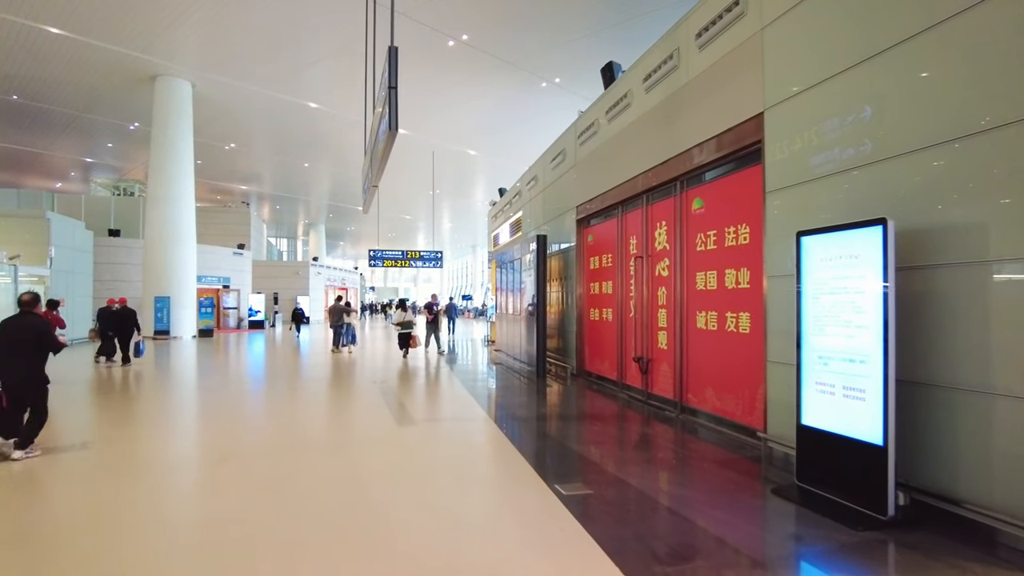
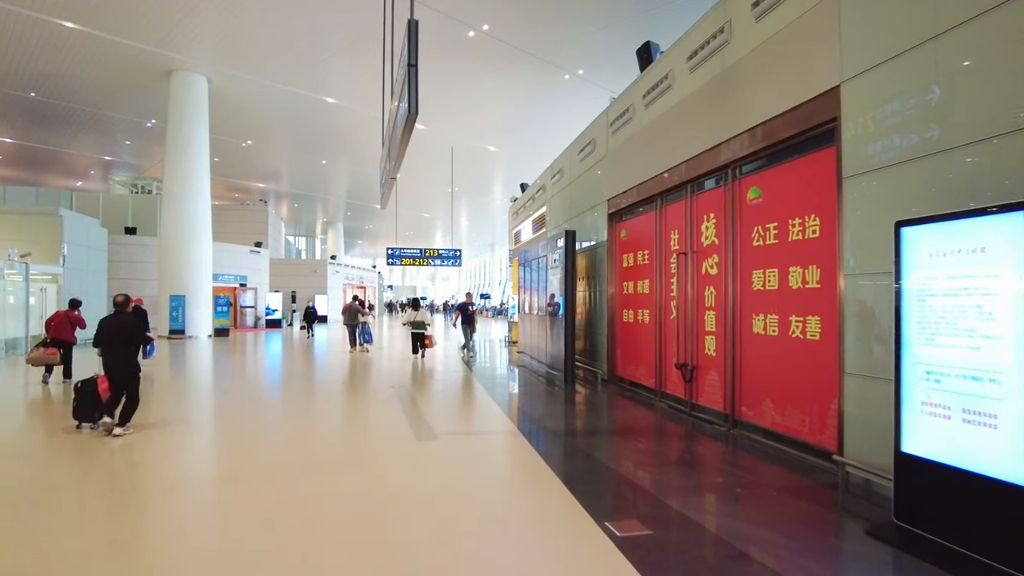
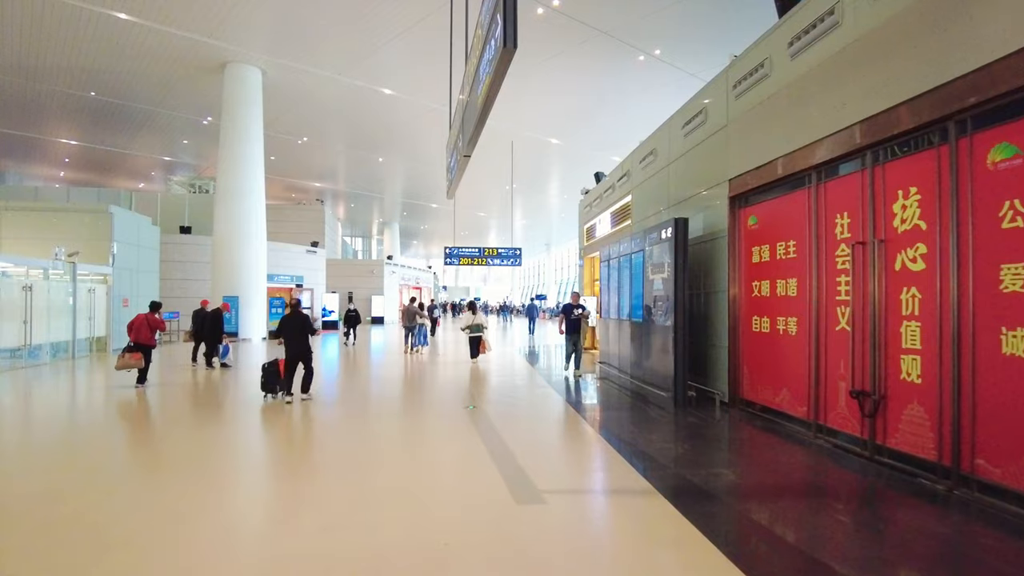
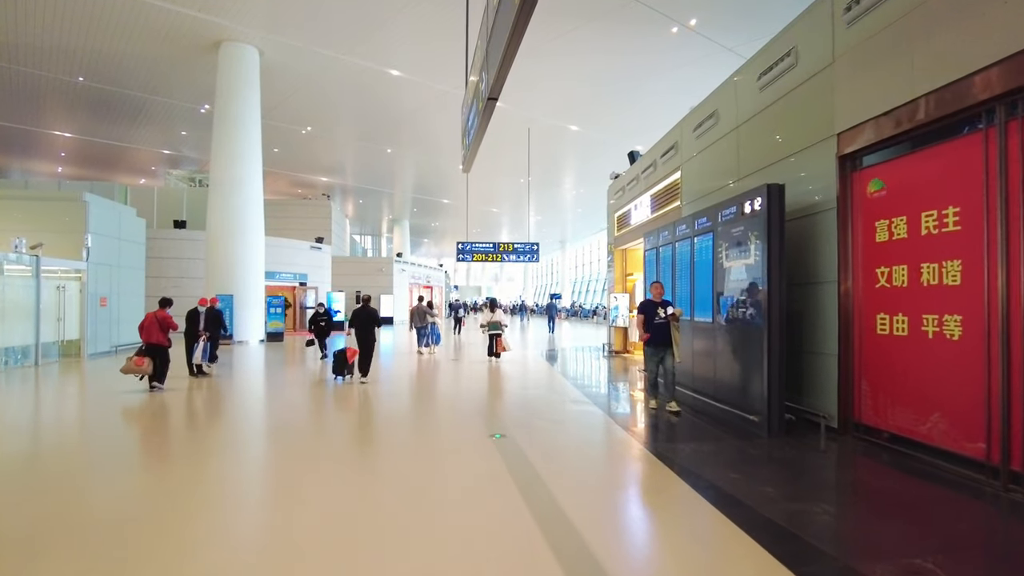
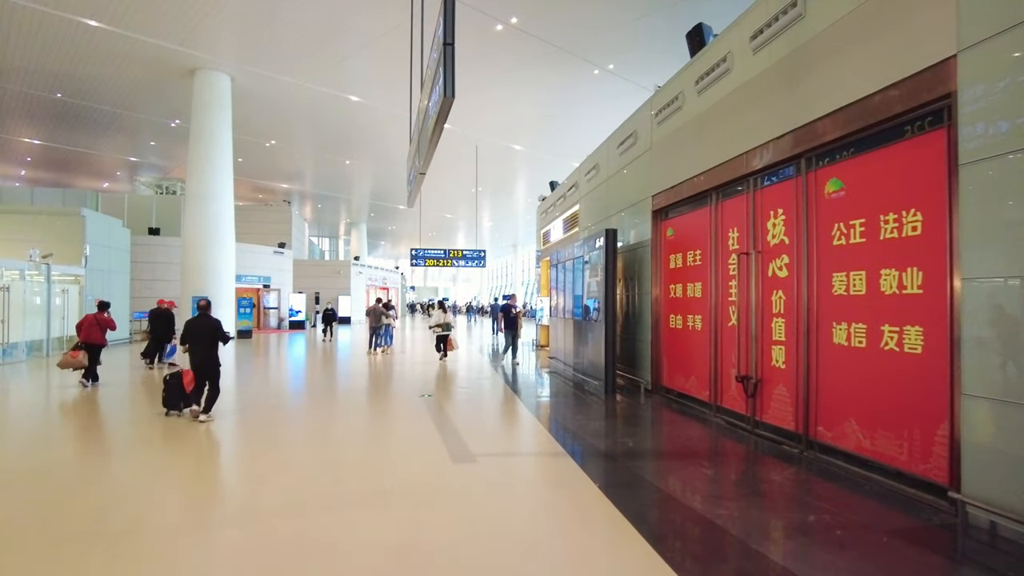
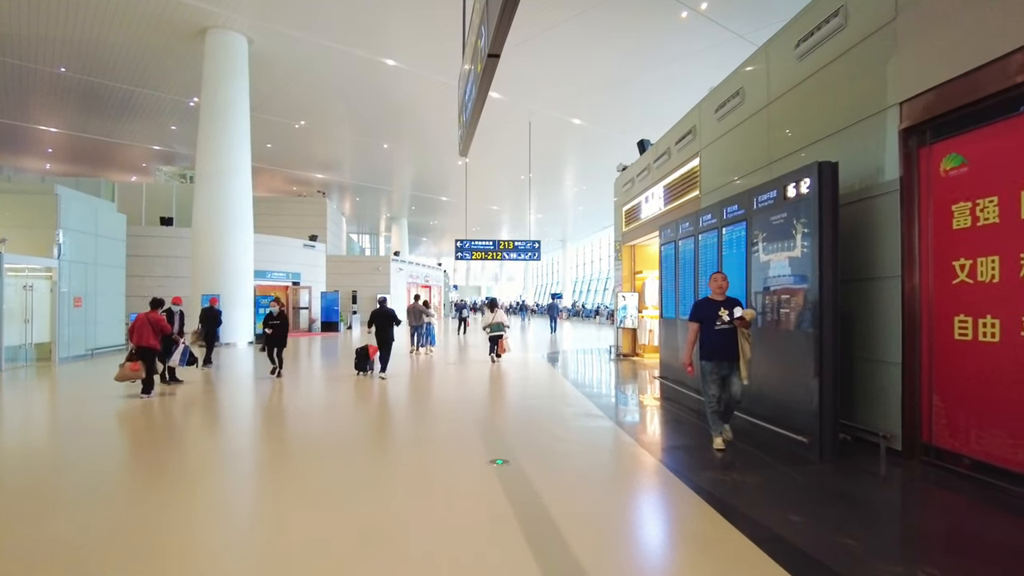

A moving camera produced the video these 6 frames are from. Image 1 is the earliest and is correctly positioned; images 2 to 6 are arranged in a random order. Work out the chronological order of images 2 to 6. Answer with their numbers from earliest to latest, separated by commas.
2, 5, 3, 4, 6
